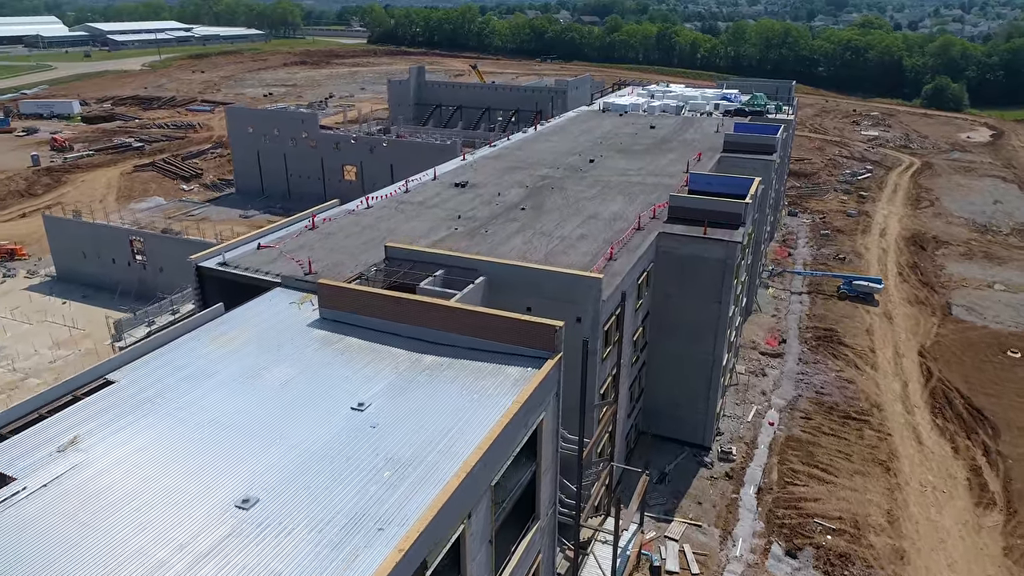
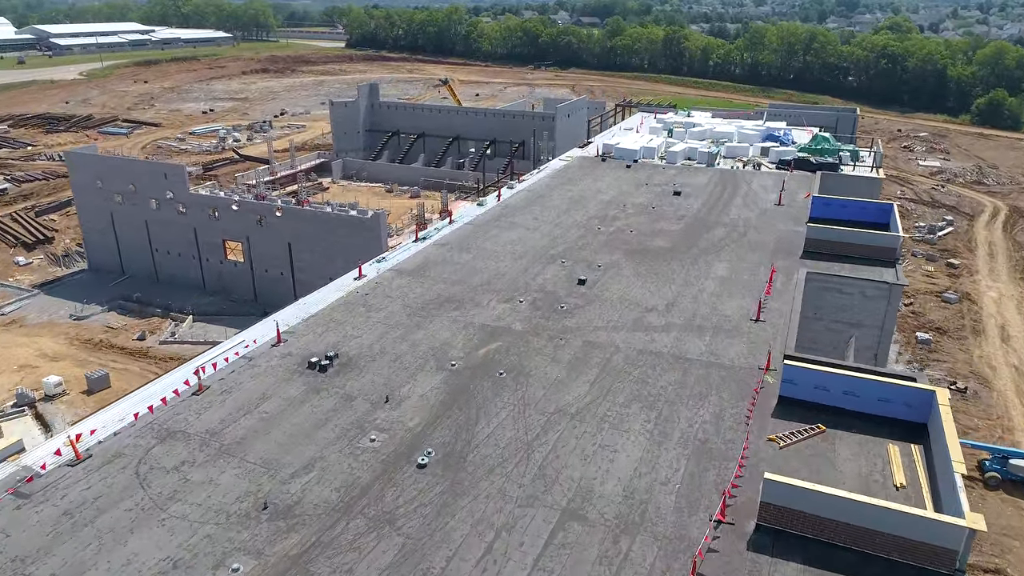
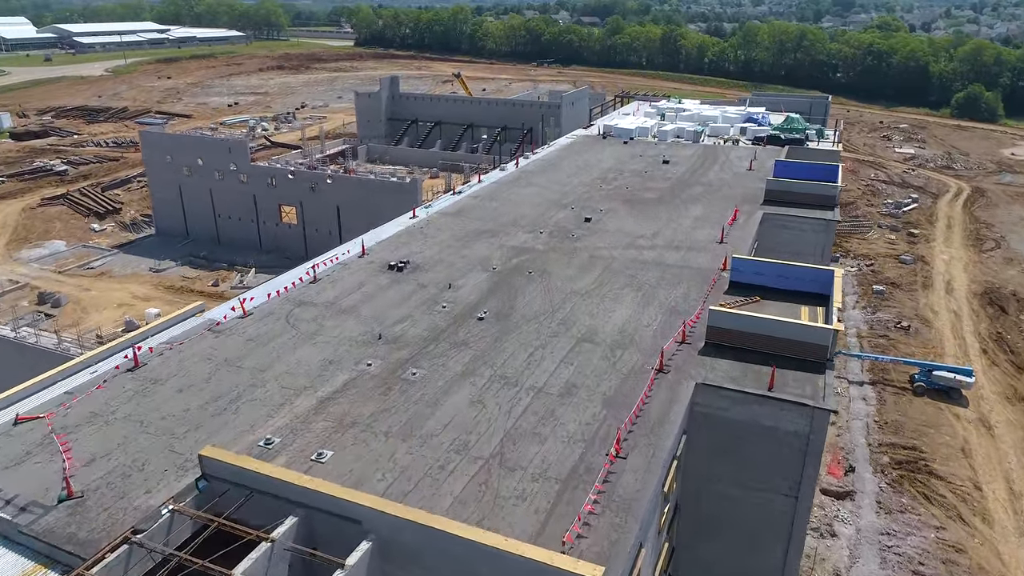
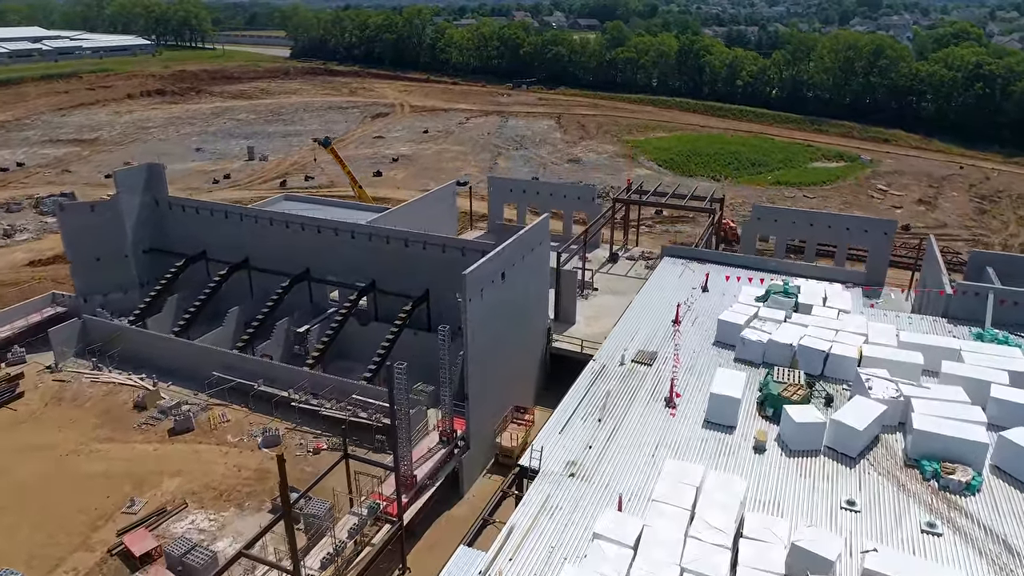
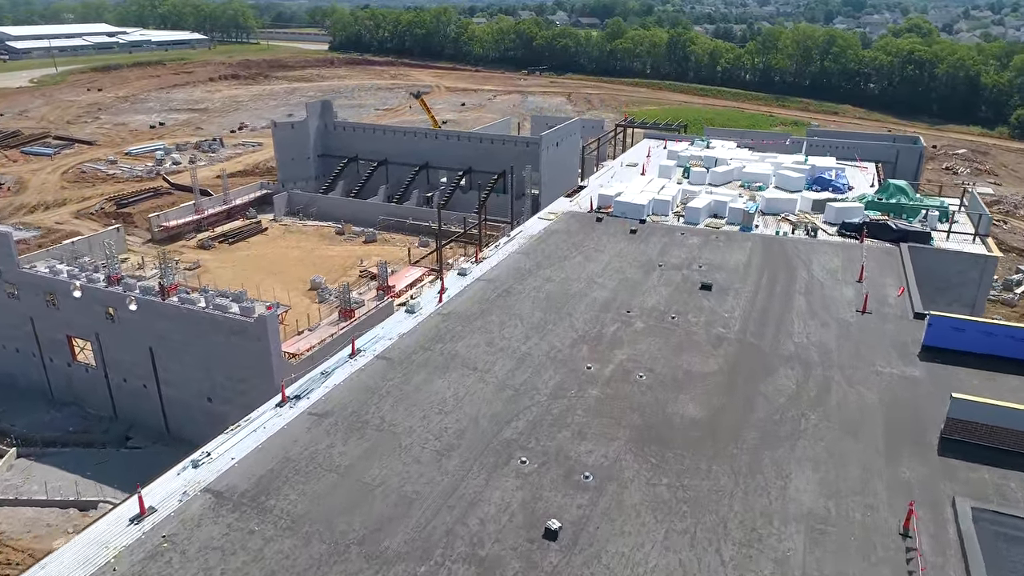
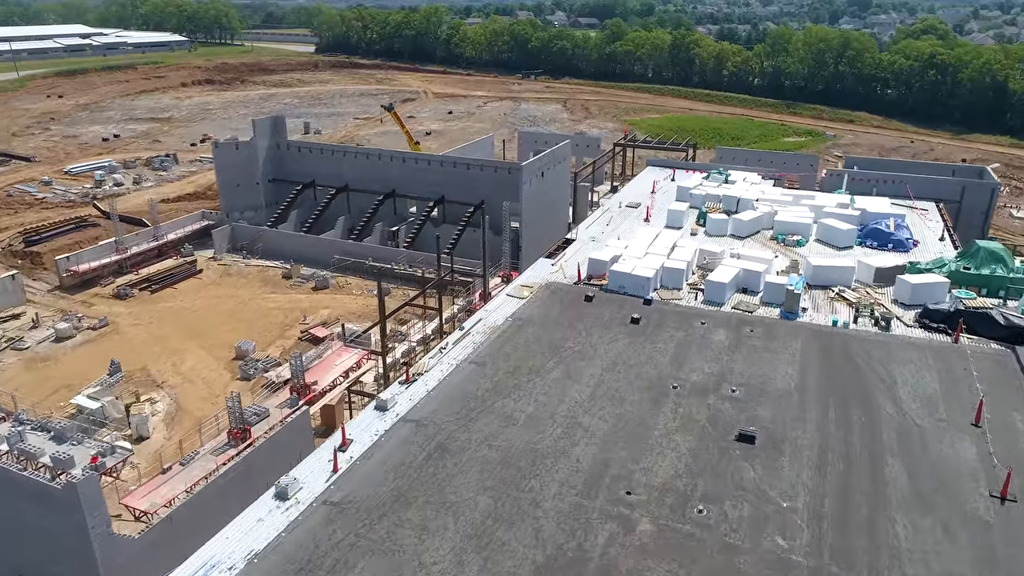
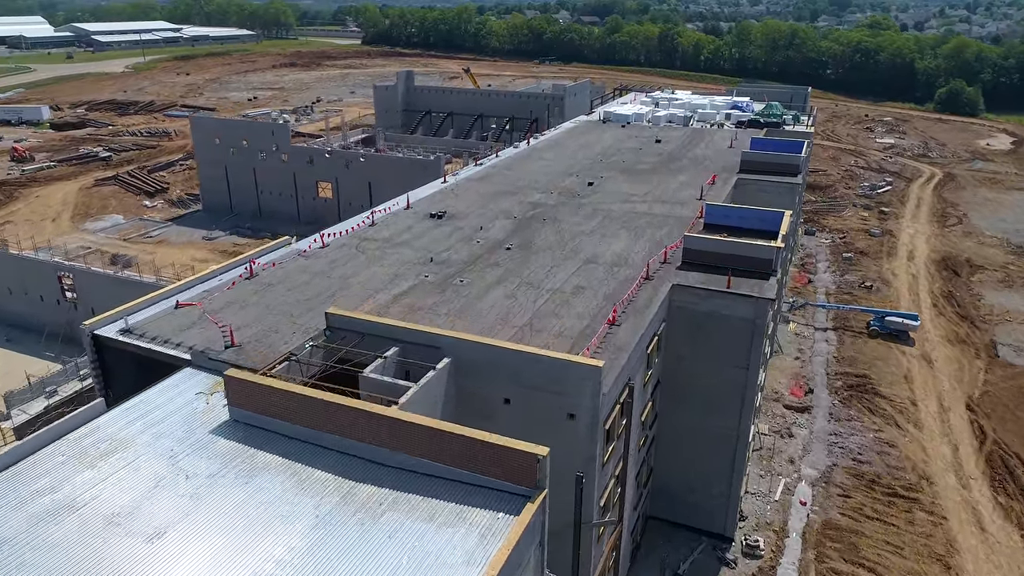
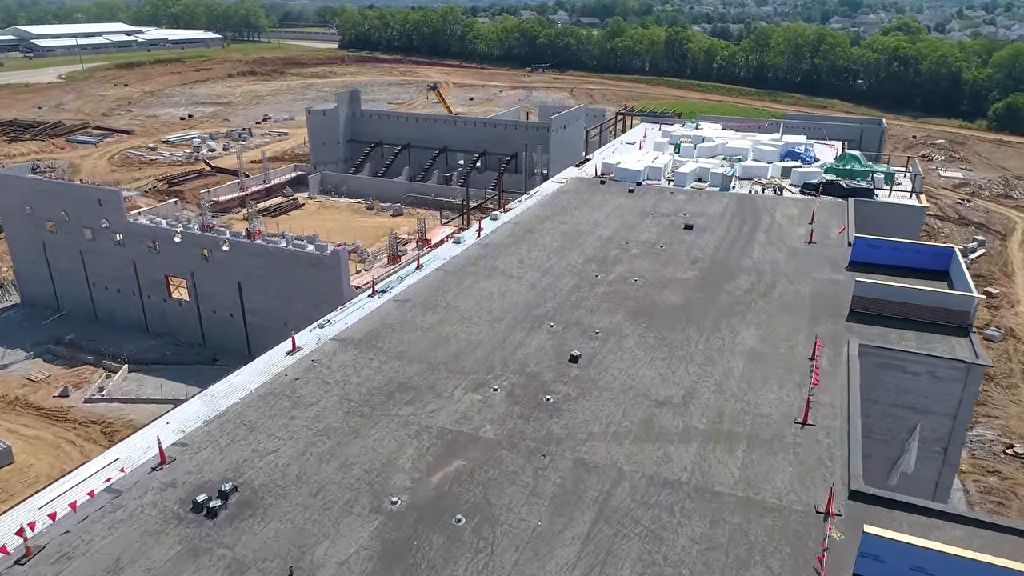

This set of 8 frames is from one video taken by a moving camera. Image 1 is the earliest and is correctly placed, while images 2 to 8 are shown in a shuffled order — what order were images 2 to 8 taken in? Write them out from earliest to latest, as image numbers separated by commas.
7, 3, 2, 8, 5, 6, 4
